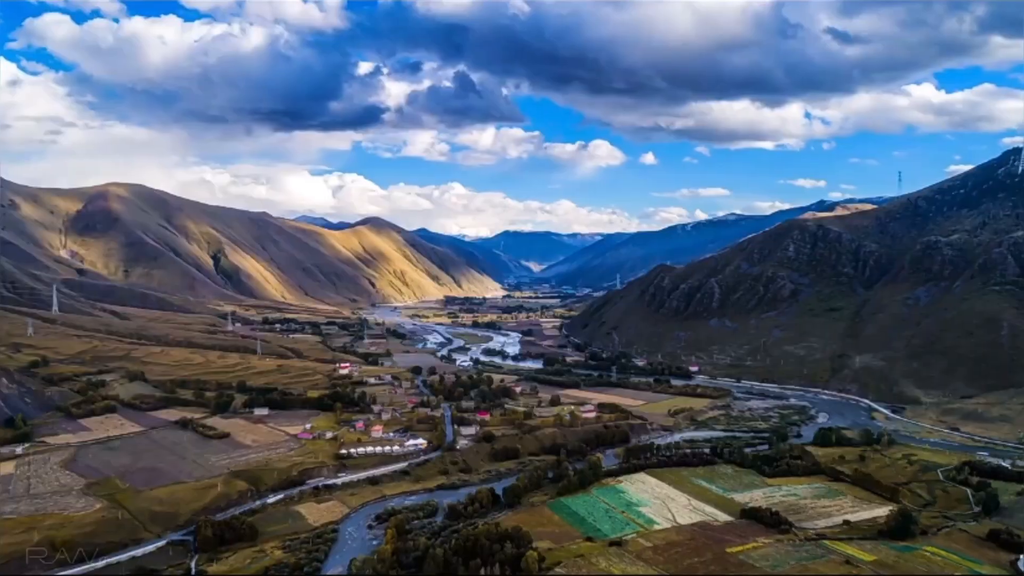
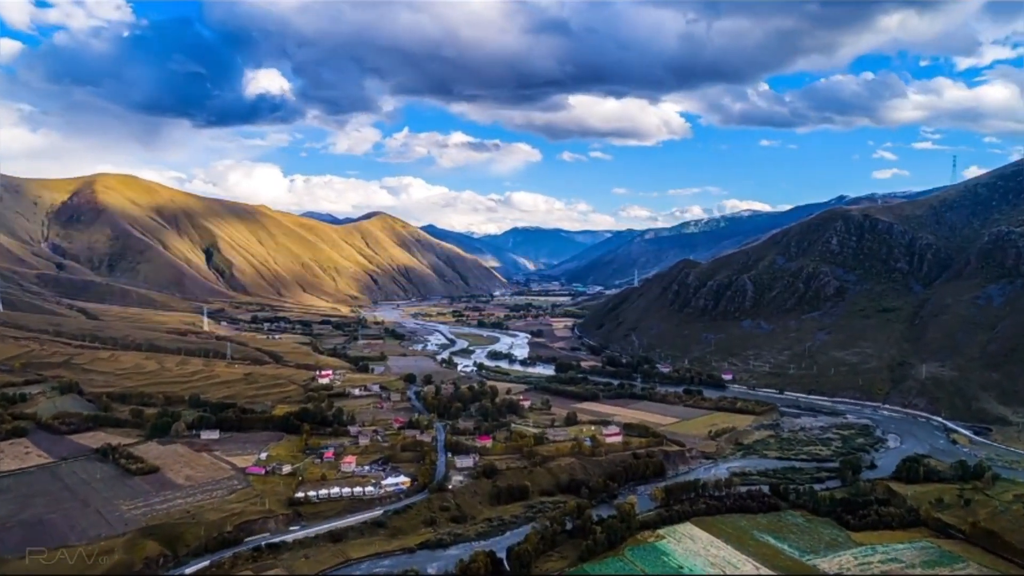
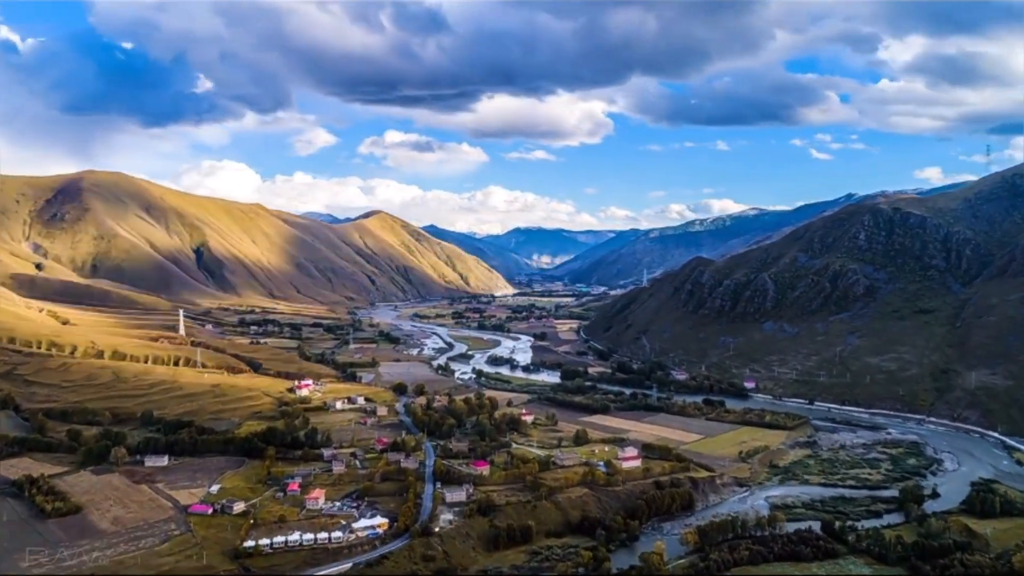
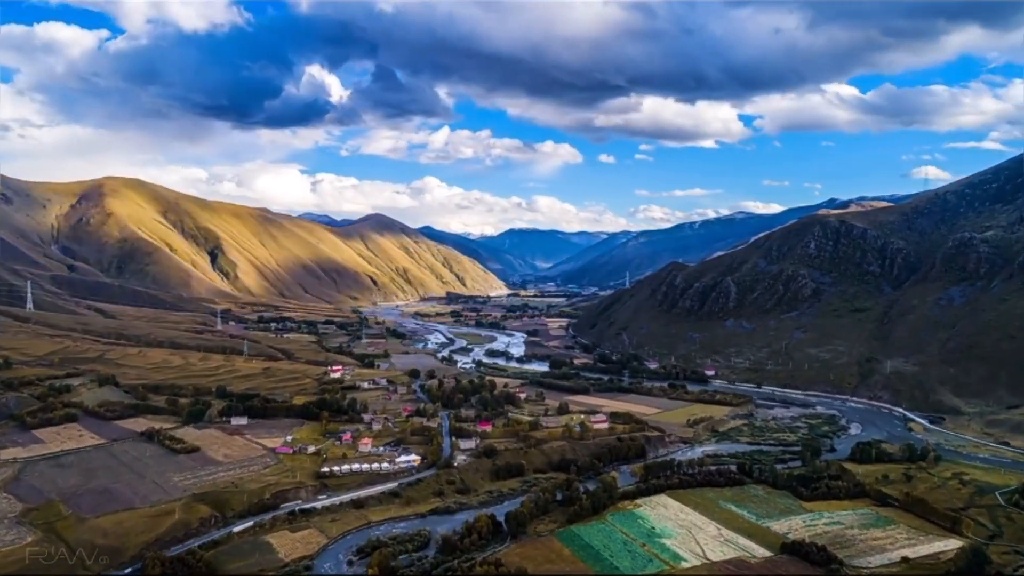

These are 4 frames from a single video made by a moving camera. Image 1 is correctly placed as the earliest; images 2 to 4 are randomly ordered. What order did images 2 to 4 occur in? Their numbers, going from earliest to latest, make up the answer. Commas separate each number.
4, 2, 3
